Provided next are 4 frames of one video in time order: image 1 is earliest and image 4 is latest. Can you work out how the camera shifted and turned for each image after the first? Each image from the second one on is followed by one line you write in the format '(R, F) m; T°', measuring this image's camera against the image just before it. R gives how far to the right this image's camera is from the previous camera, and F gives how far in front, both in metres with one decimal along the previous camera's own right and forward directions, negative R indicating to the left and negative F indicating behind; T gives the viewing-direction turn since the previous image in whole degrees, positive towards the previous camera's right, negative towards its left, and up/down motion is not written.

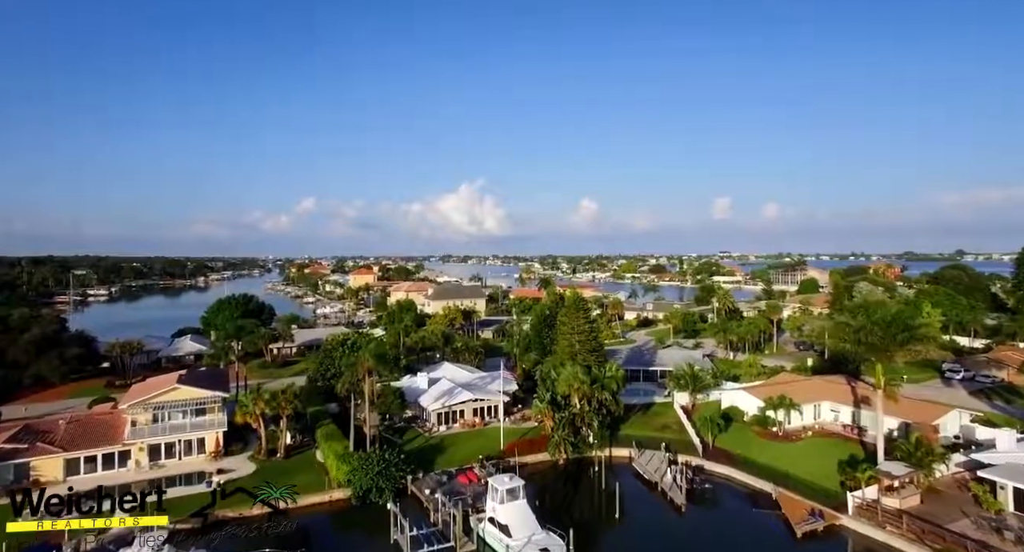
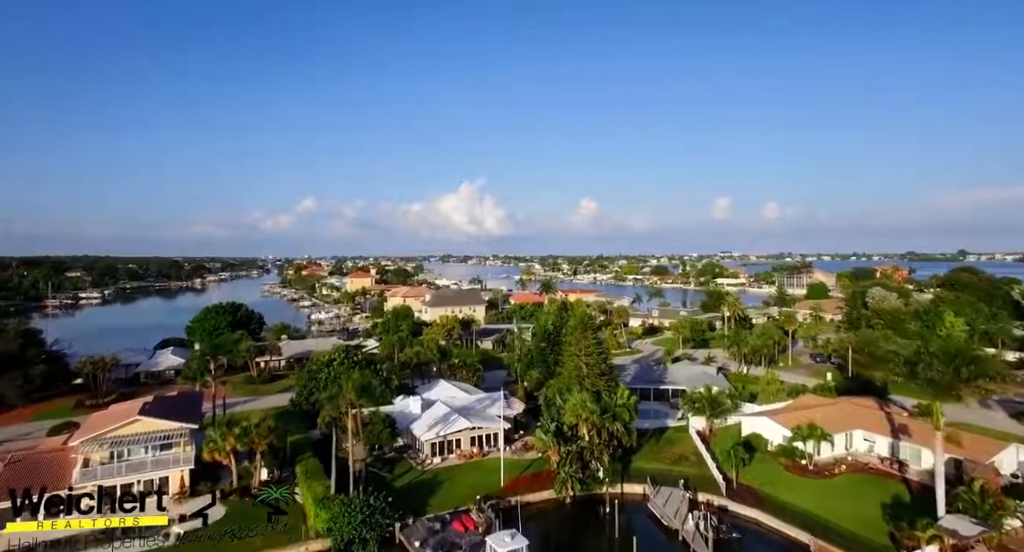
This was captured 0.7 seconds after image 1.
(0.0, +1.9) m; 0°
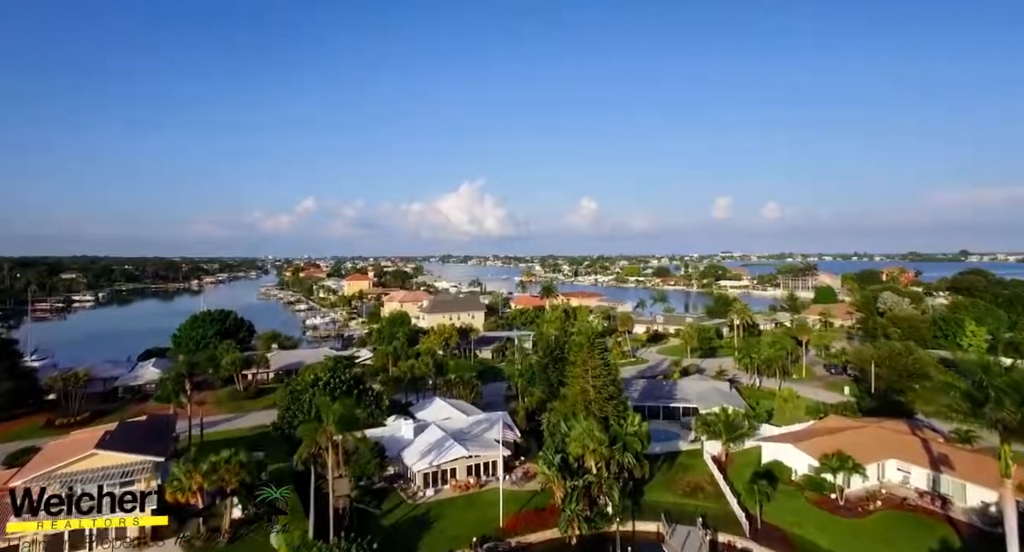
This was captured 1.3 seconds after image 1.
(0.0, +1.6) m; 0°
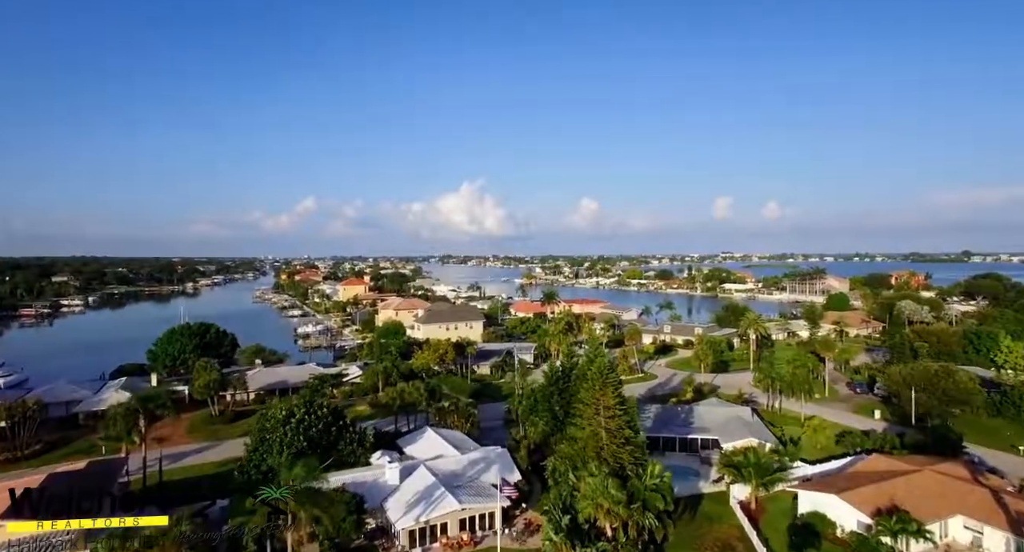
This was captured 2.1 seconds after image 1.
(0.0, +2.5) m; 0°
